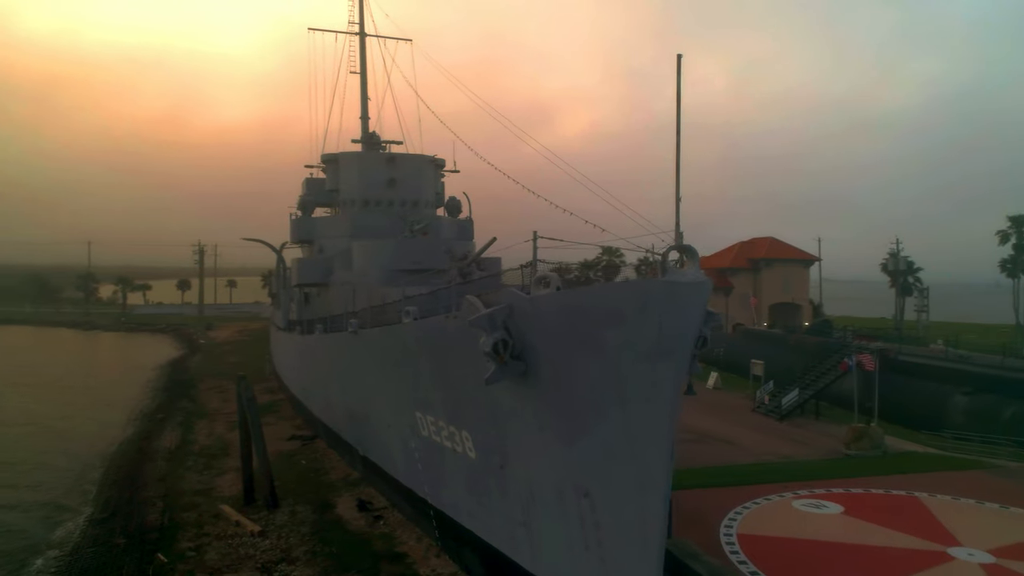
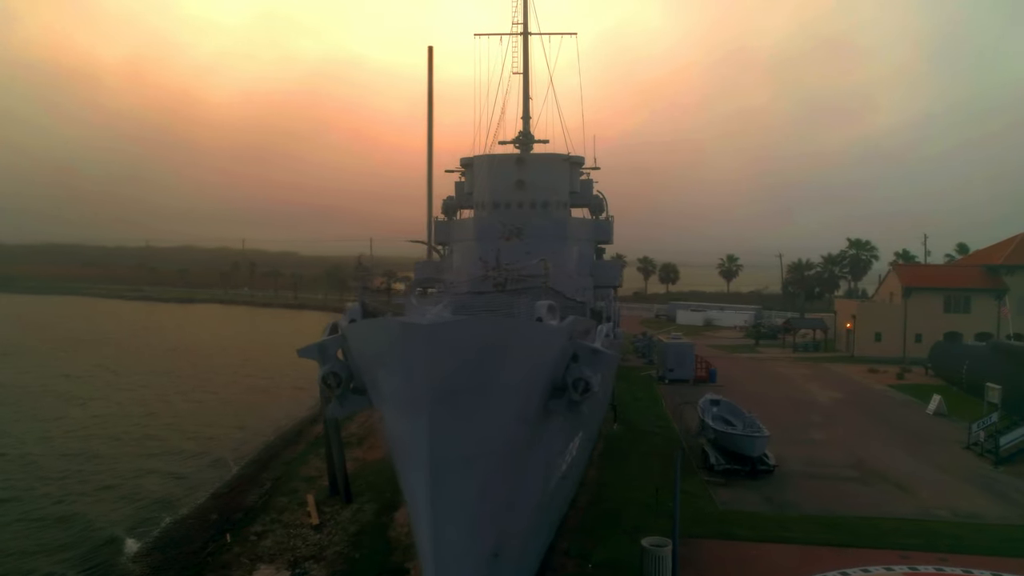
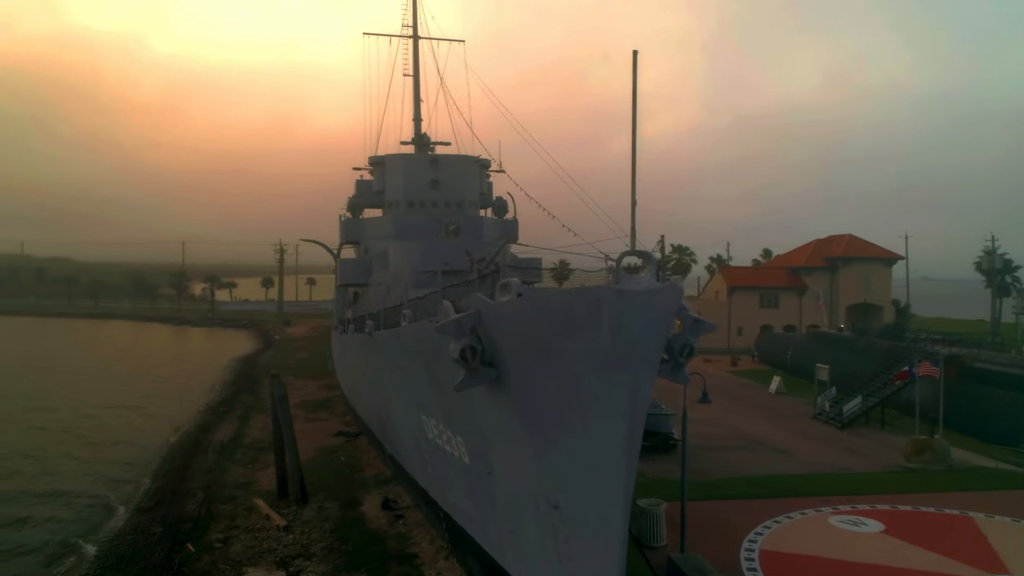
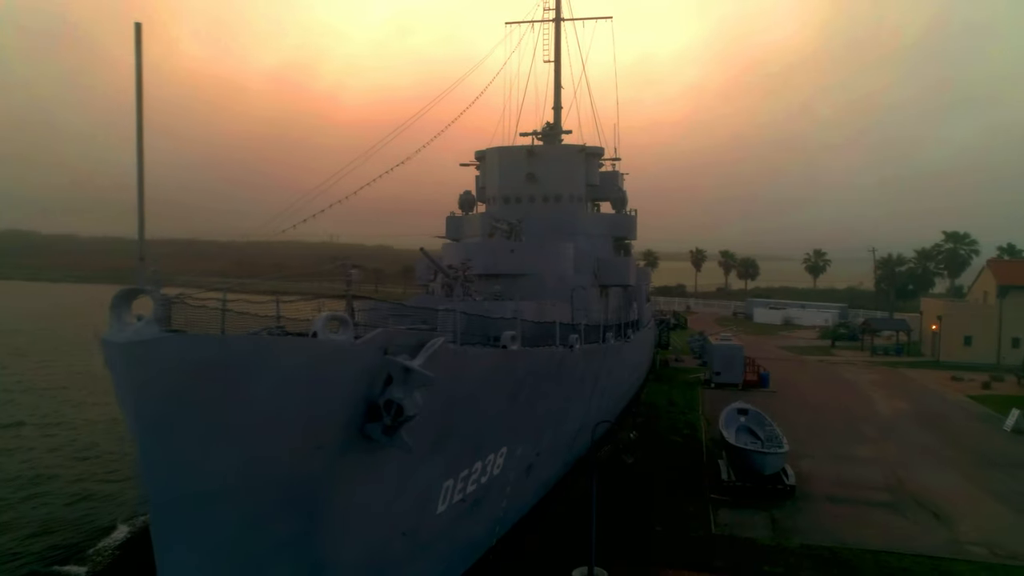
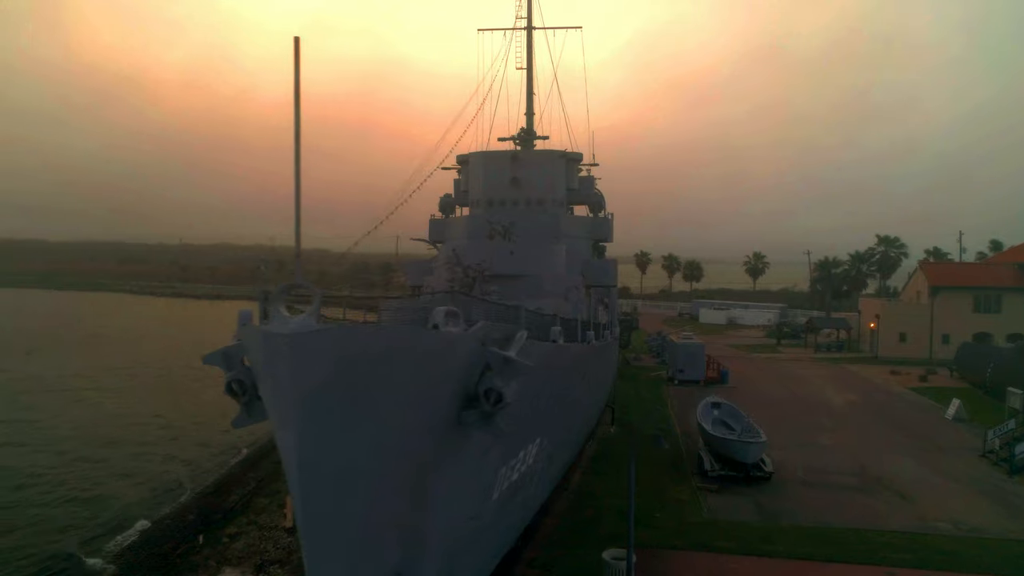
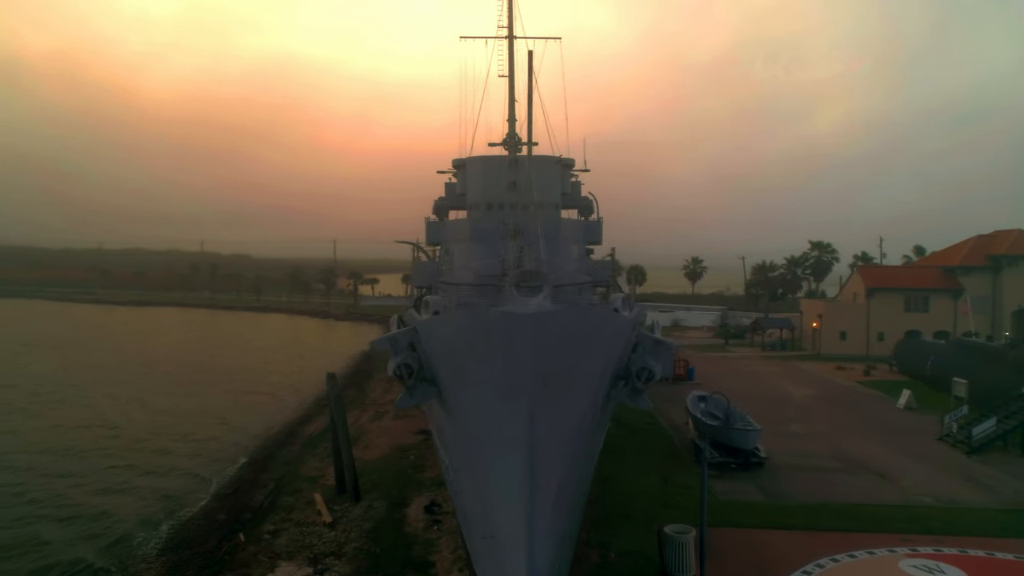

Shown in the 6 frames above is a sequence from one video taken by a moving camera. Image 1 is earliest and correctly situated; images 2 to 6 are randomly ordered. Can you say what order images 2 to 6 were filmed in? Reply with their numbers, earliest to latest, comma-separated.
3, 6, 2, 5, 4
